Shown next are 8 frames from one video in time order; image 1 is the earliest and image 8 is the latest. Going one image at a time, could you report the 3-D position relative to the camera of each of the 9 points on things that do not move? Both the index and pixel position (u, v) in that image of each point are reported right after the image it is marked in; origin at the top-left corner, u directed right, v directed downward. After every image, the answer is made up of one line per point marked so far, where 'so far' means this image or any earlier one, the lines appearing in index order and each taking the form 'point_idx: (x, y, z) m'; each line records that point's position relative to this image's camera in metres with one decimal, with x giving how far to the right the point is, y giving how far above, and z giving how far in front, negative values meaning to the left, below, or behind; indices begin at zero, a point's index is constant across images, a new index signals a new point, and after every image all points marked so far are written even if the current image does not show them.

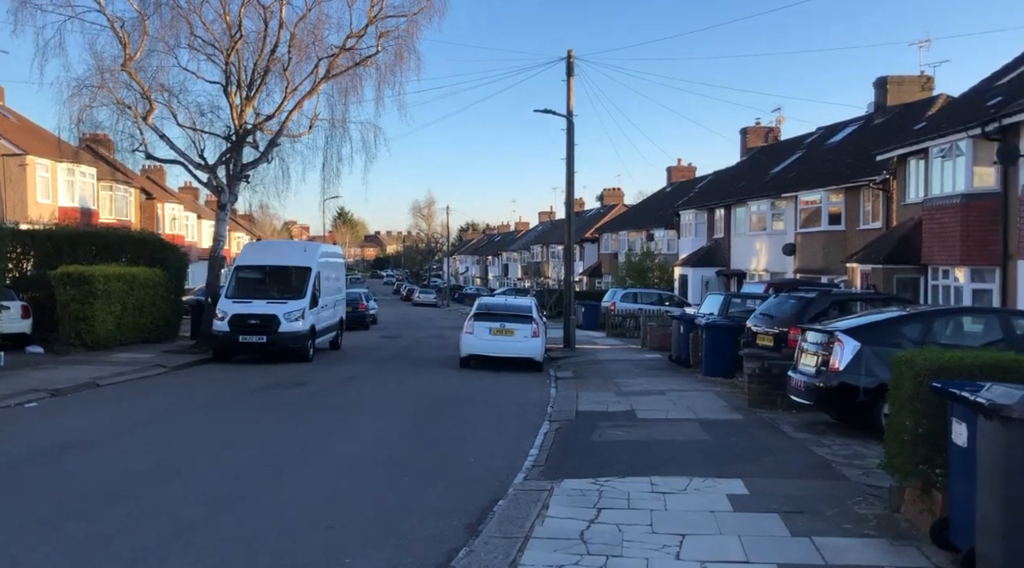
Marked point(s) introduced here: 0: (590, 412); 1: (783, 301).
0: (+1.1, -1.8, +12.3) m
1: (+4.9, -0.3, +15.8) m
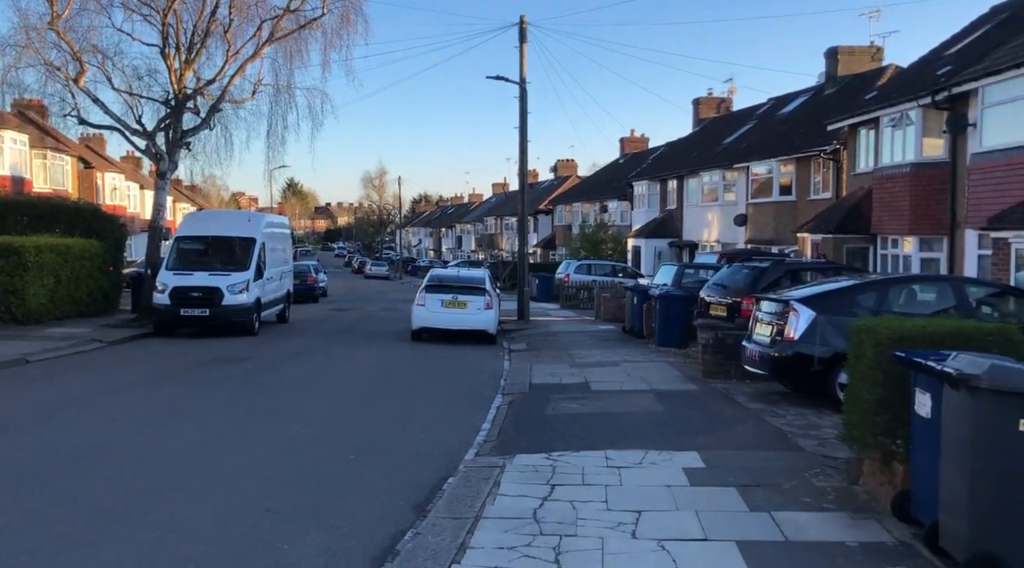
0: (+0.5, -1.4, +12.1) m
1: (+4.0, +0.2, +15.7) m
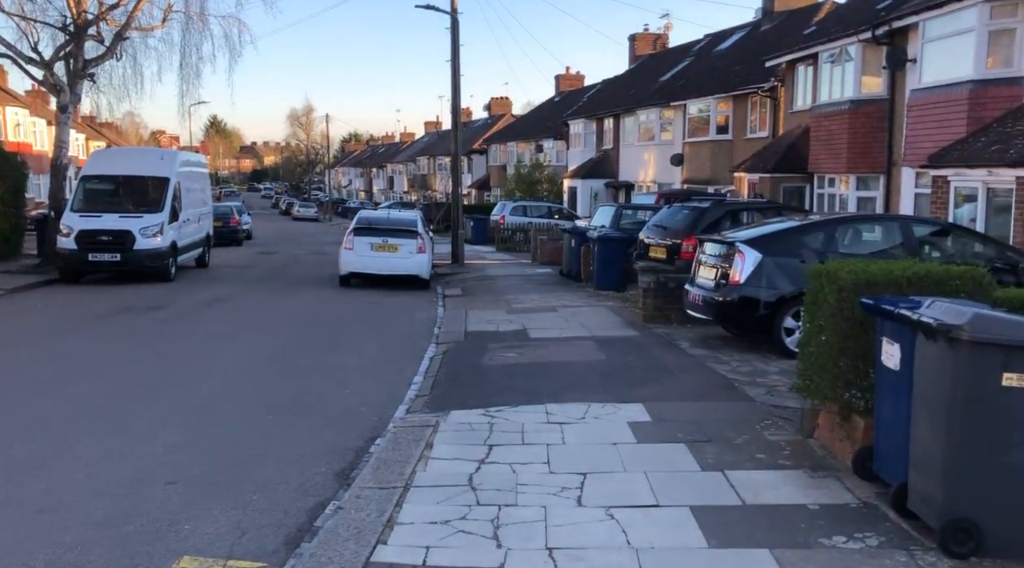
0: (-0.4, -0.7, +11.5) m
1: (+2.9, +1.3, +15.3) m
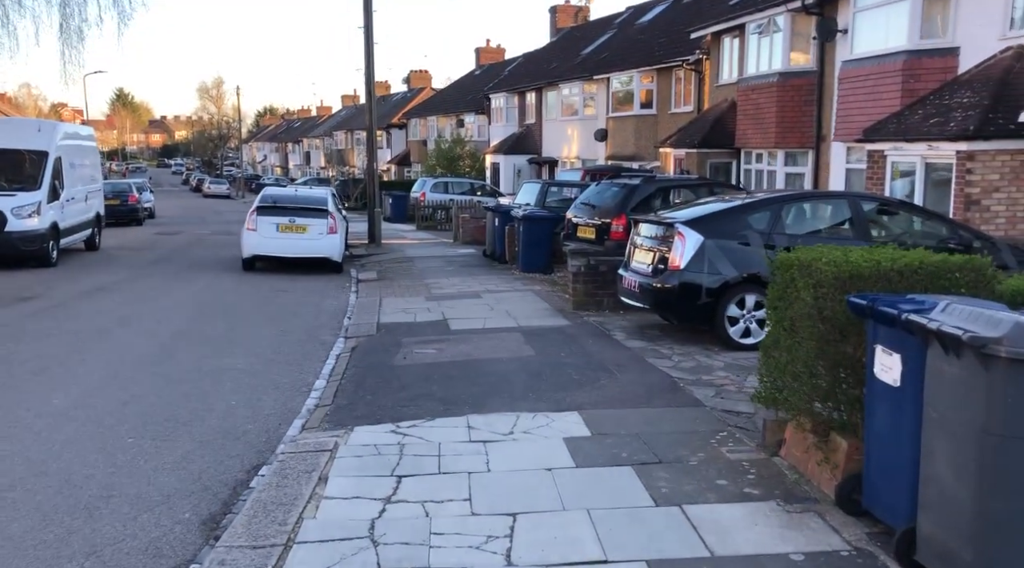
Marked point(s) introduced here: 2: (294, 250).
0: (-1.4, -0.5, +10.4) m
1: (+1.5, +1.6, +14.3) m
2: (-4.0, +0.6, +16.0) m
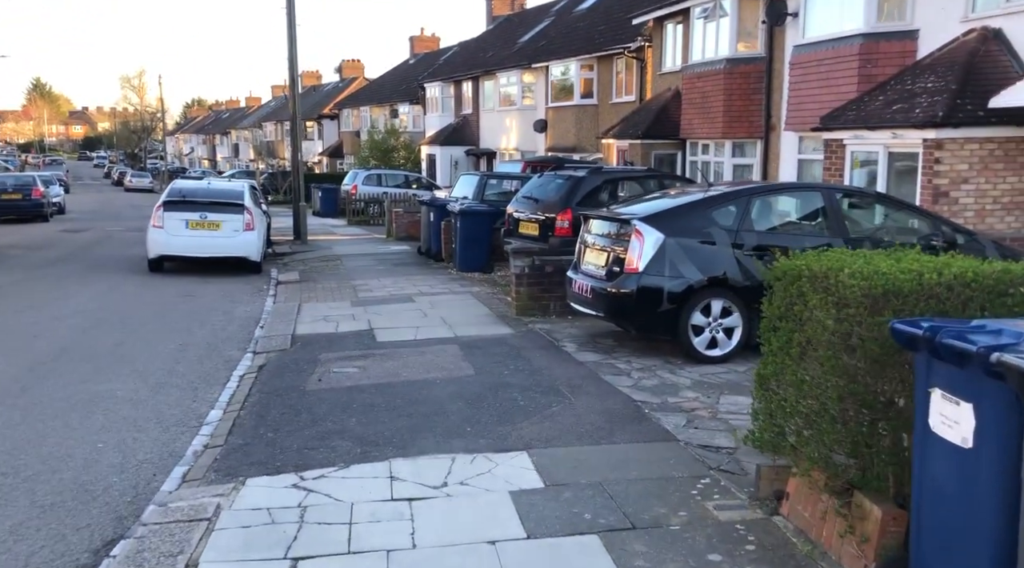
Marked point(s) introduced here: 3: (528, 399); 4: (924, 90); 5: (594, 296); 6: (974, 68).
0: (-2.1, -0.5, +9.1) m
1: (+0.5, +1.6, +13.2) m
2: (-5.1, +0.6, +14.5) m
3: (+0.1, -0.8, +6.2) m
4: (+5.3, +2.5, +11.3) m
5: (+0.7, -0.1, +7.8) m
6: (+5.8, +2.7, +10.9) m
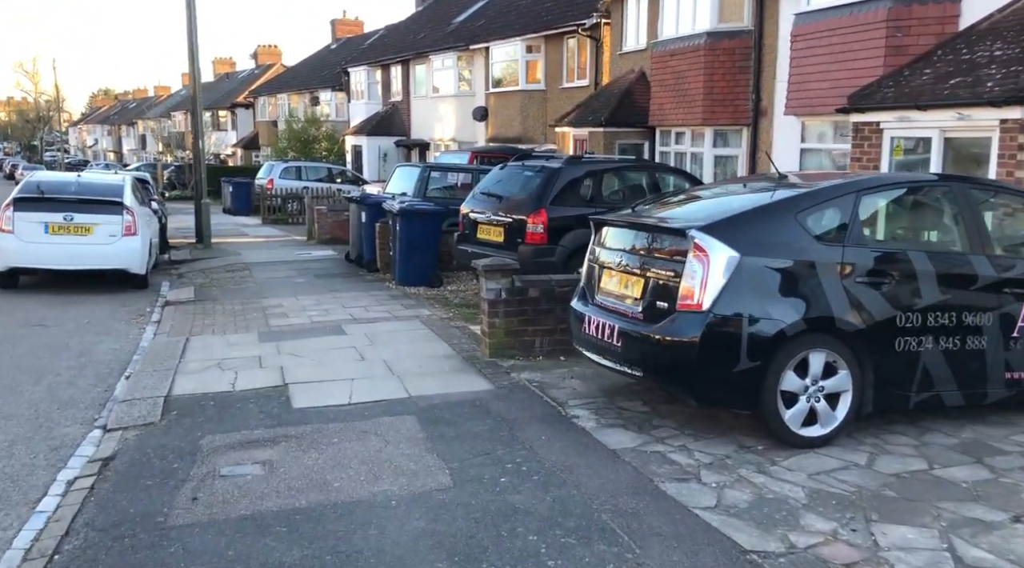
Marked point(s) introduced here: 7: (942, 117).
0: (-2.2, -0.8, +6.2) m
1: (0.0, +1.3, +10.5) m
2: (-5.8, +0.3, +11.3) m
3: (+0.2, -1.1, +3.5) m
4: (+4.9, +2.3, +9.0) m
5: (+0.7, -0.4, +5.2) m
6: (+5.4, +2.5, +8.7) m
7: (+4.5, +1.8, +9.1) m
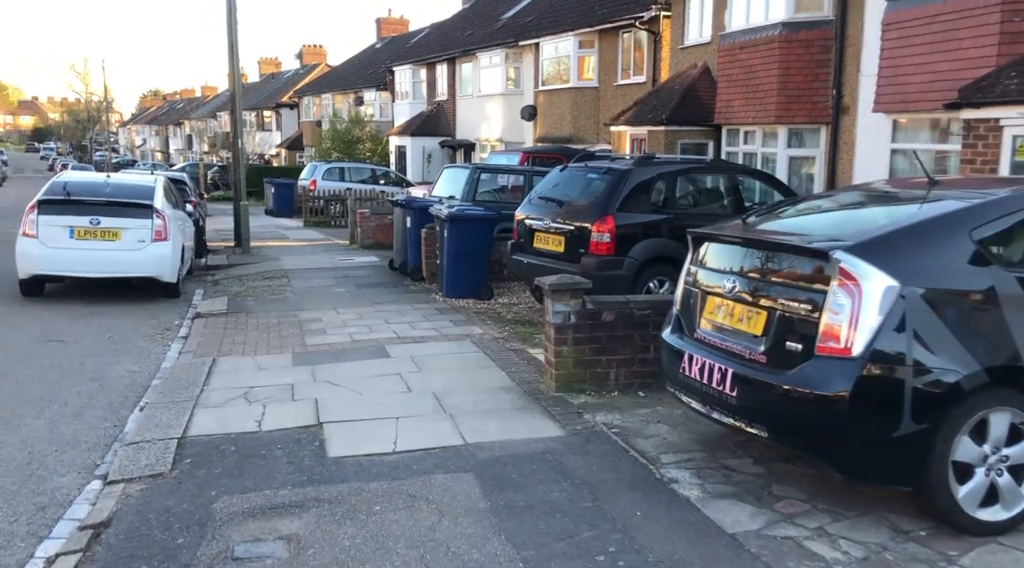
0: (-1.8, -0.9, +5.3) m
1: (+0.7, +1.2, +9.5) m
2: (-5.0, +0.2, +10.6) m
3: (+0.5, -1.2, +2.4) m
4: (+5.5, +2.1, +7.7) m
5: (+1.1, -0.5, +4.1) m
6: (+6.0, +2.3, +7.4) m
7: (+5.1, +1.6, +7.9) m
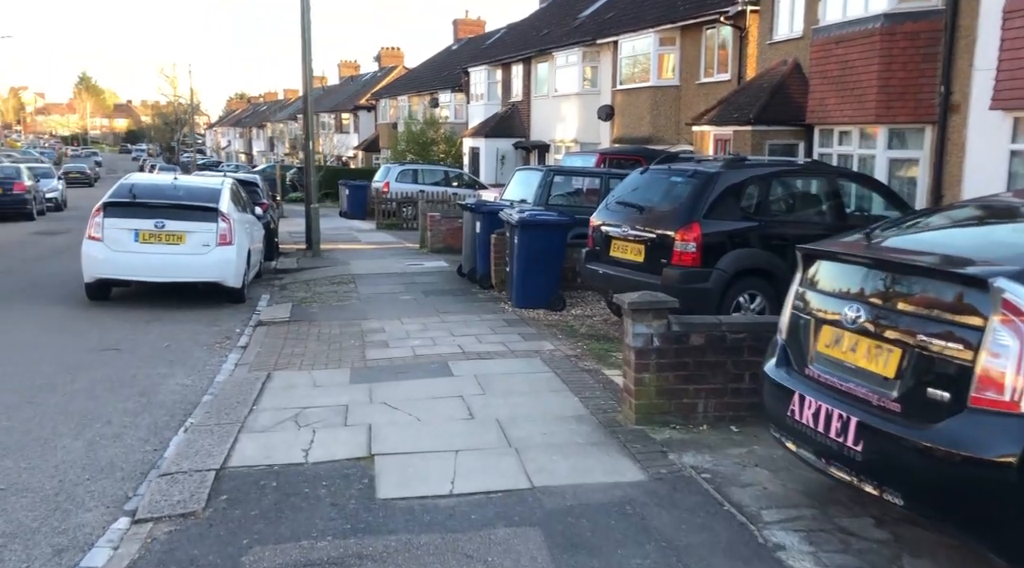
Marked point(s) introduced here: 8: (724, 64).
0: (-1.4, -1.0, +4.7) m
1: (+1.4, +1.1, +8.7) m
2: (-4.2, +0.1, +10.3) m
3: (+0.7, -1.3, +1.7) m
4: (+6.2, +1.9, +6.5) m
5: (+1.4, -0.6, +3.4) m
6: (+6.6, +2.1, +6.2) m
7: (+5.7, +1.4, +6.8) m
8: (+4.8, +5.0, +19.7) m
